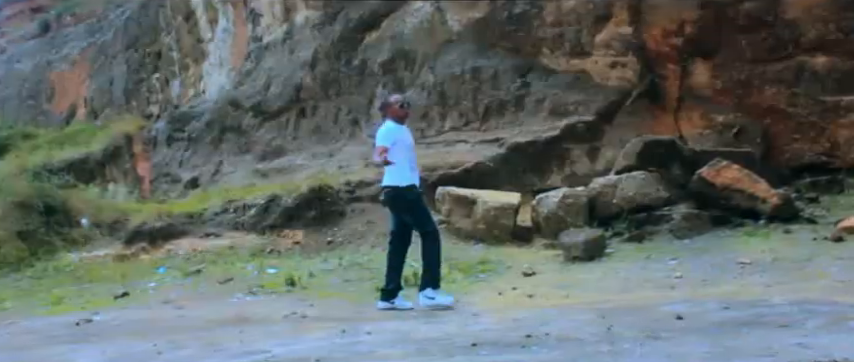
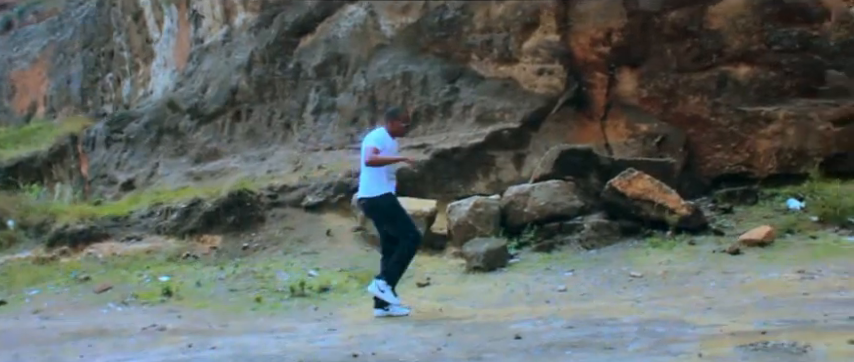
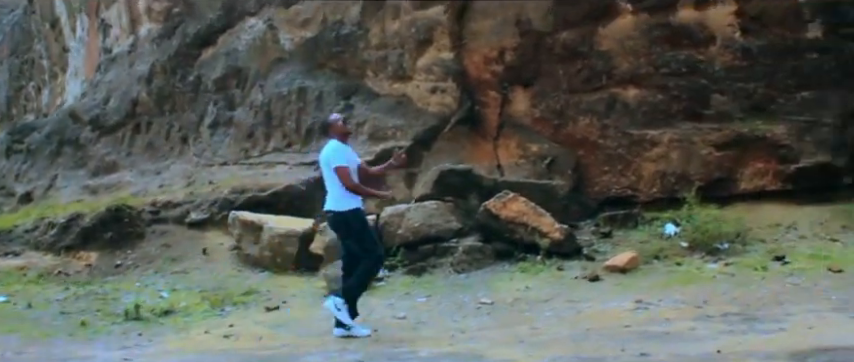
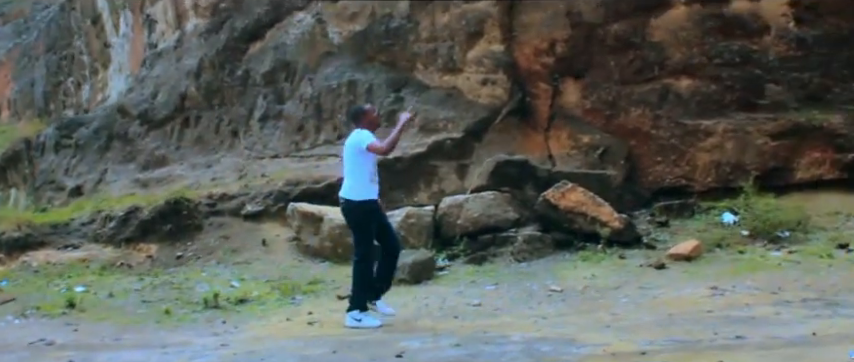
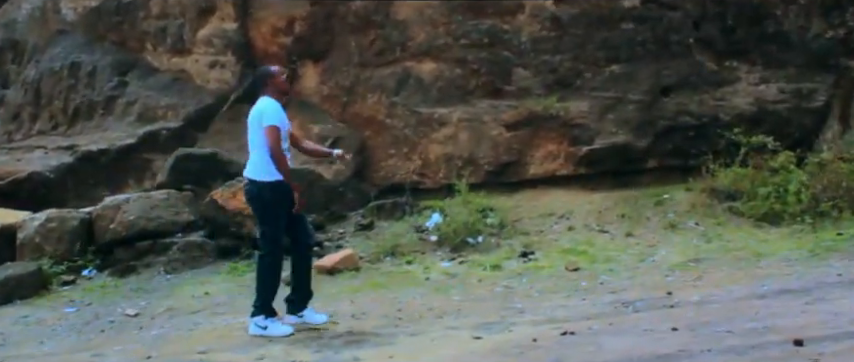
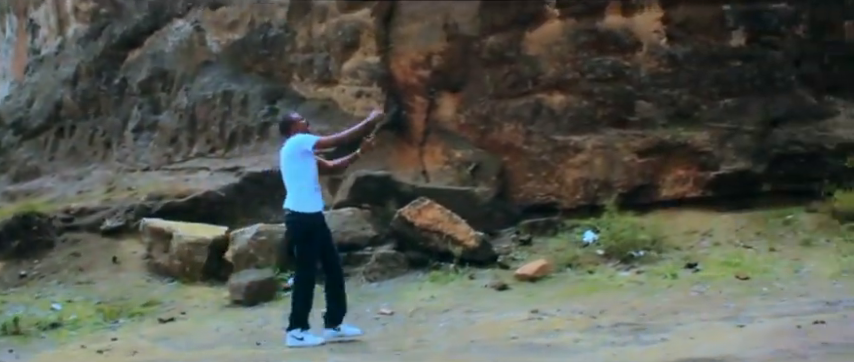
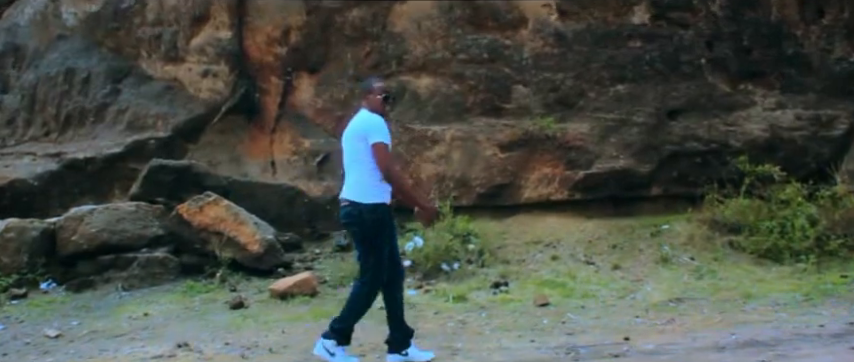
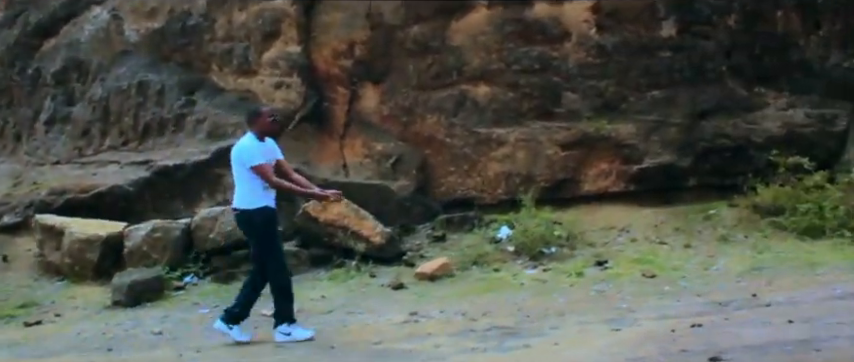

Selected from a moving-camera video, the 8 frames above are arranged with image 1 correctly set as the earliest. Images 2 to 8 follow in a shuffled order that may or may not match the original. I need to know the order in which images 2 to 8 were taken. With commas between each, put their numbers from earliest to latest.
2, 4, 3, 6, 8, 5, 7
